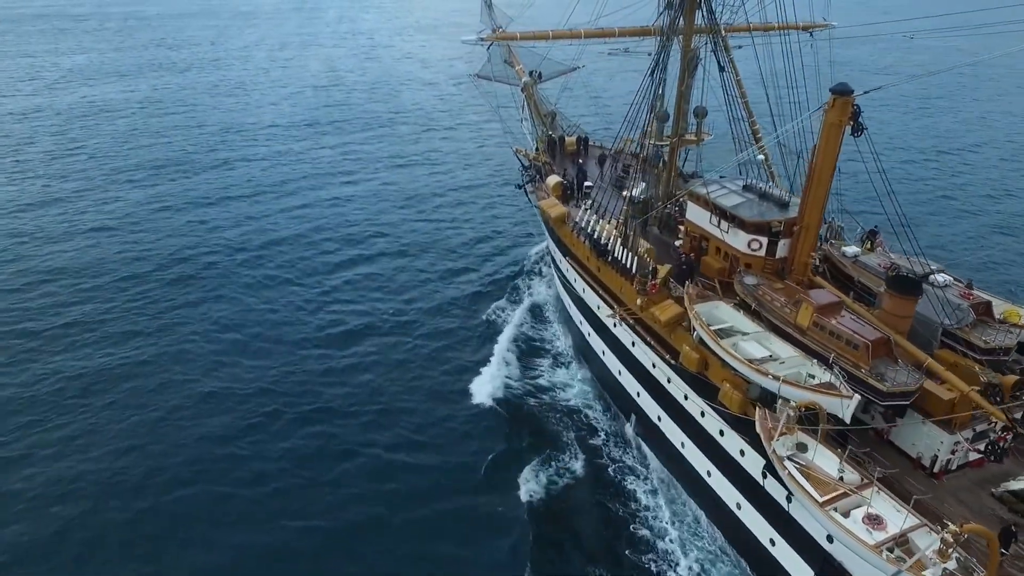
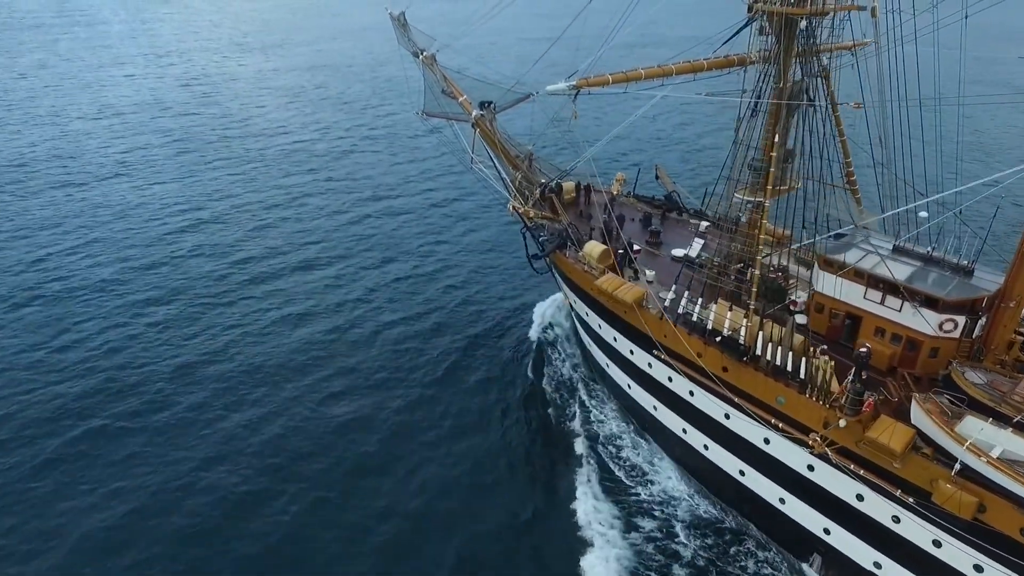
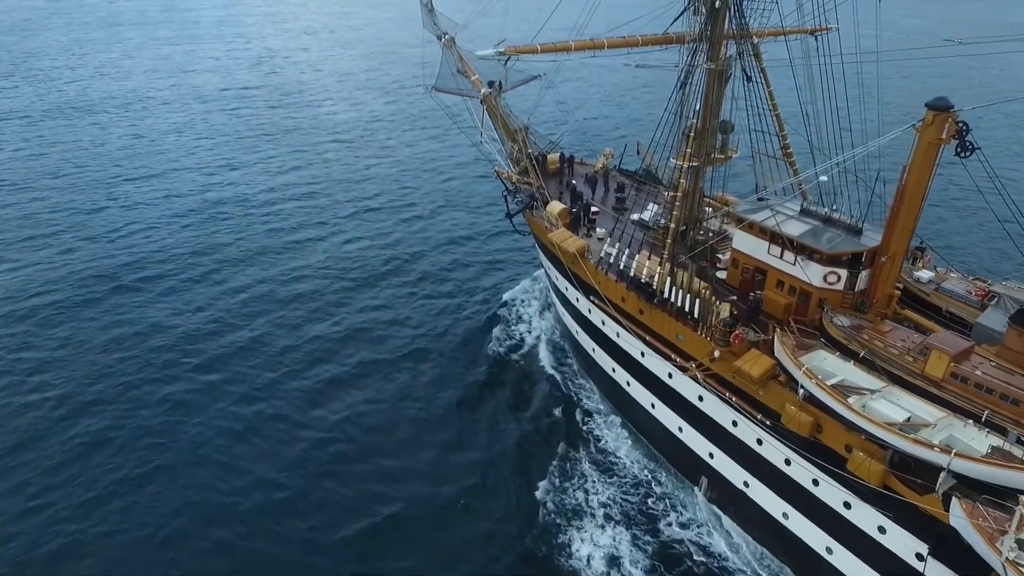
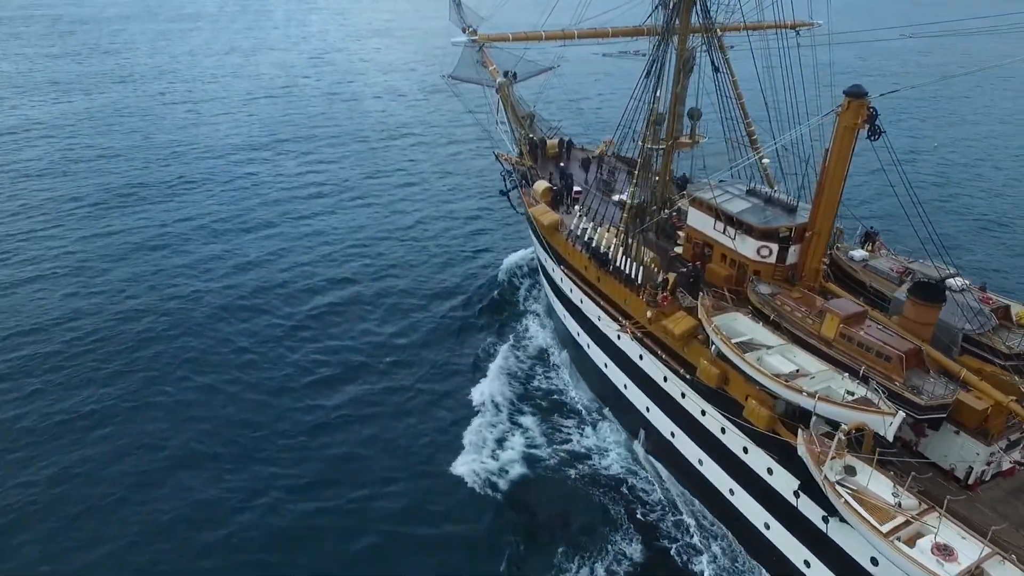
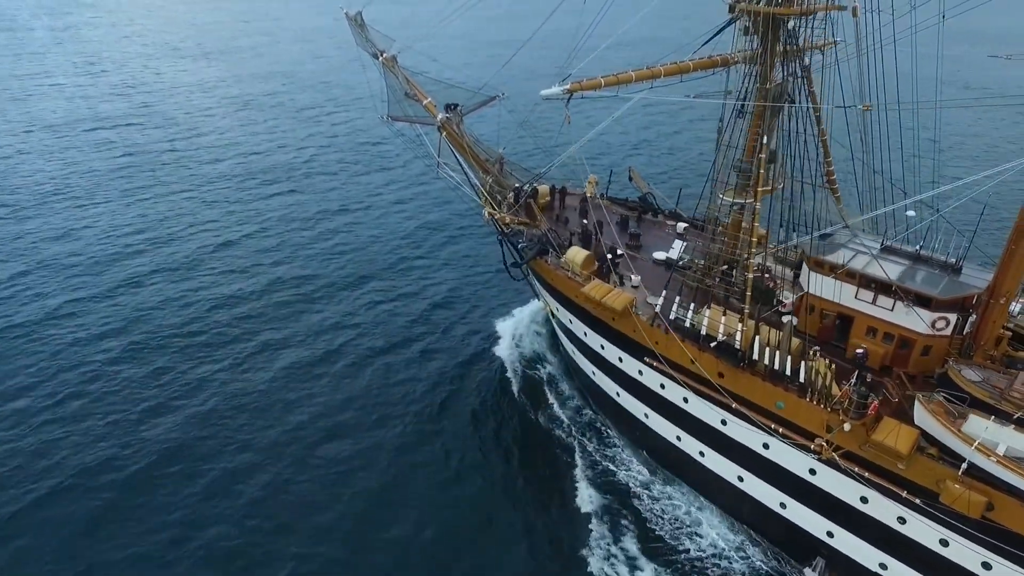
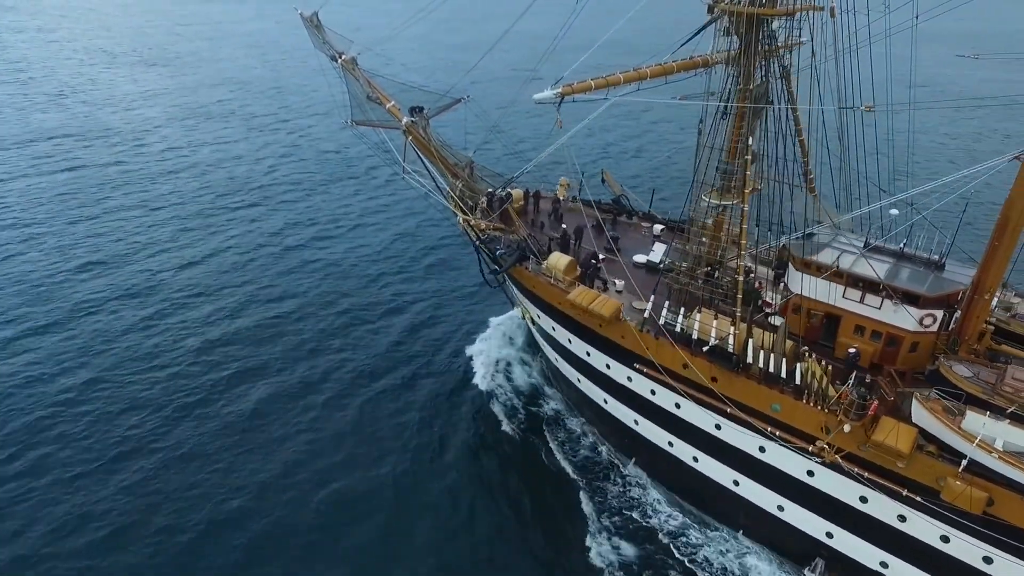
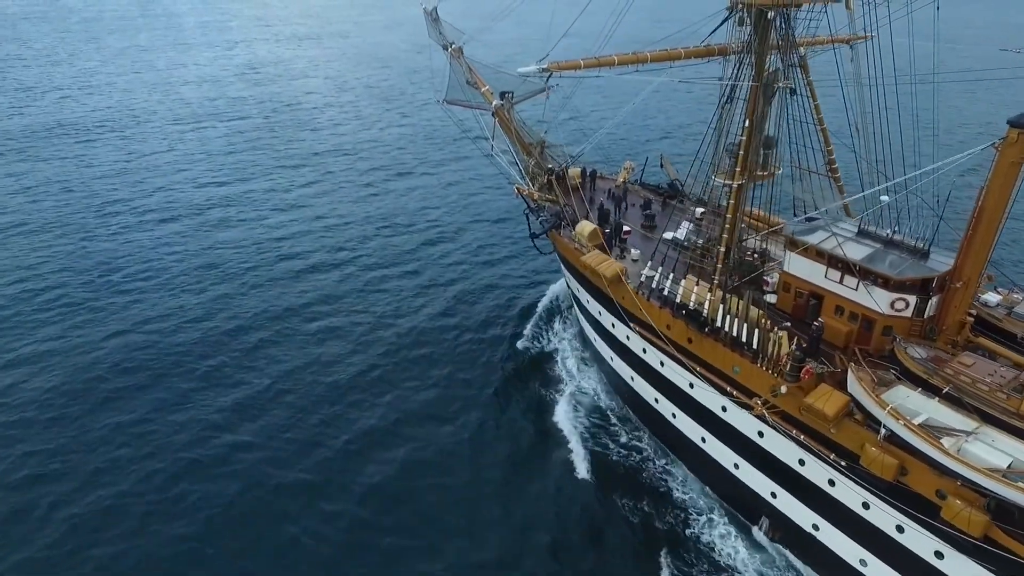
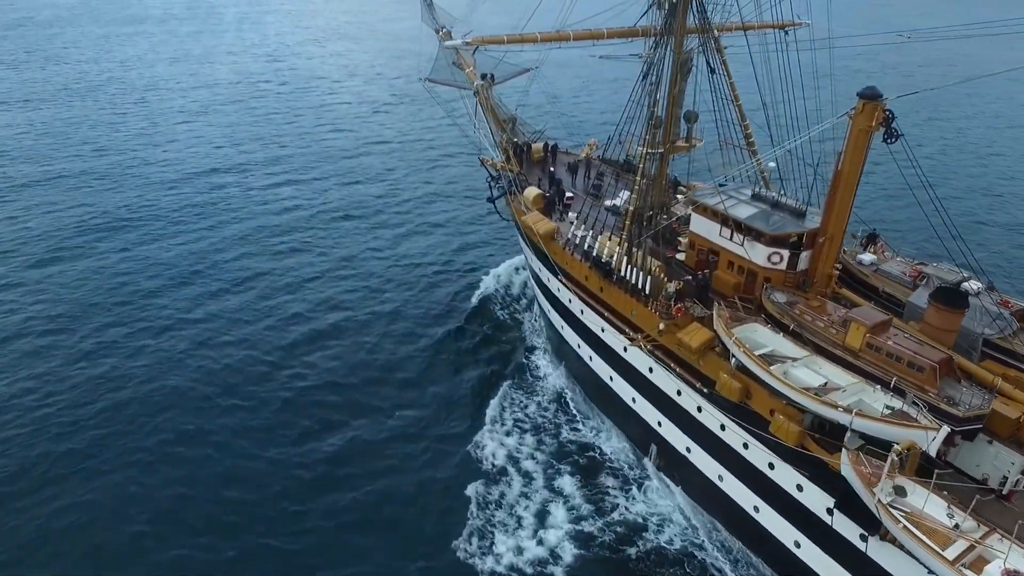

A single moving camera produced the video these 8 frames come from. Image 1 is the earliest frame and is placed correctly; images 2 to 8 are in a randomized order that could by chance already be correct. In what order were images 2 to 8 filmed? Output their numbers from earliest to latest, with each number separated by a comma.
4, 8, 3, 7, 2, 5, 6
